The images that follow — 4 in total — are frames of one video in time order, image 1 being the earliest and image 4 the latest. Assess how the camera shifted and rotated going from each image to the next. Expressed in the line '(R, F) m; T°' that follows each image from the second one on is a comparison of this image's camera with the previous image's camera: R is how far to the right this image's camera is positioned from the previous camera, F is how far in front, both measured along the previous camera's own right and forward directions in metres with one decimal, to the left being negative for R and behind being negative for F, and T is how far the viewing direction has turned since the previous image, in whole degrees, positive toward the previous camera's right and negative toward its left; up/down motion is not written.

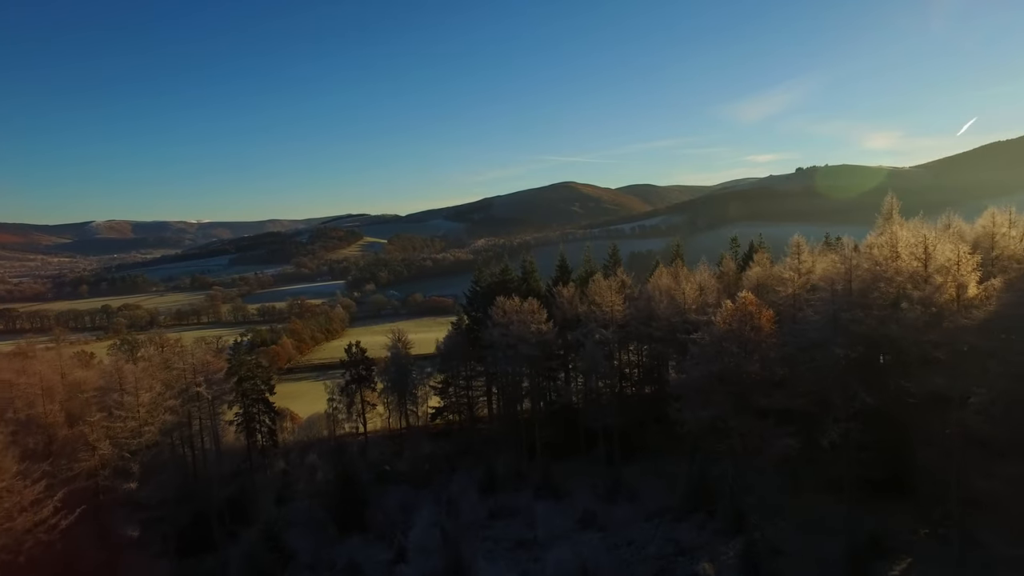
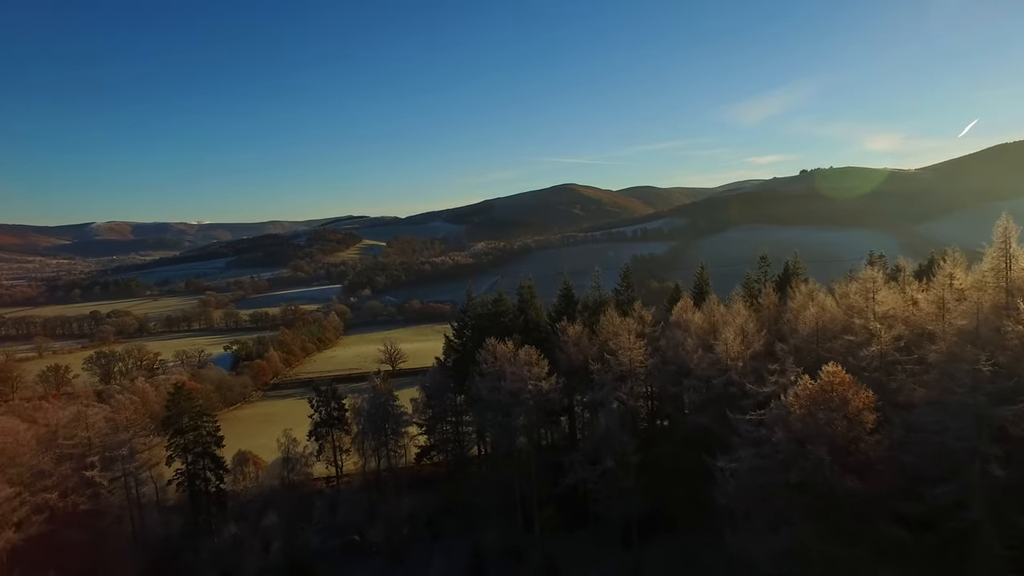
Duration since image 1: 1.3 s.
(+0.1, +2.3) m; 0°
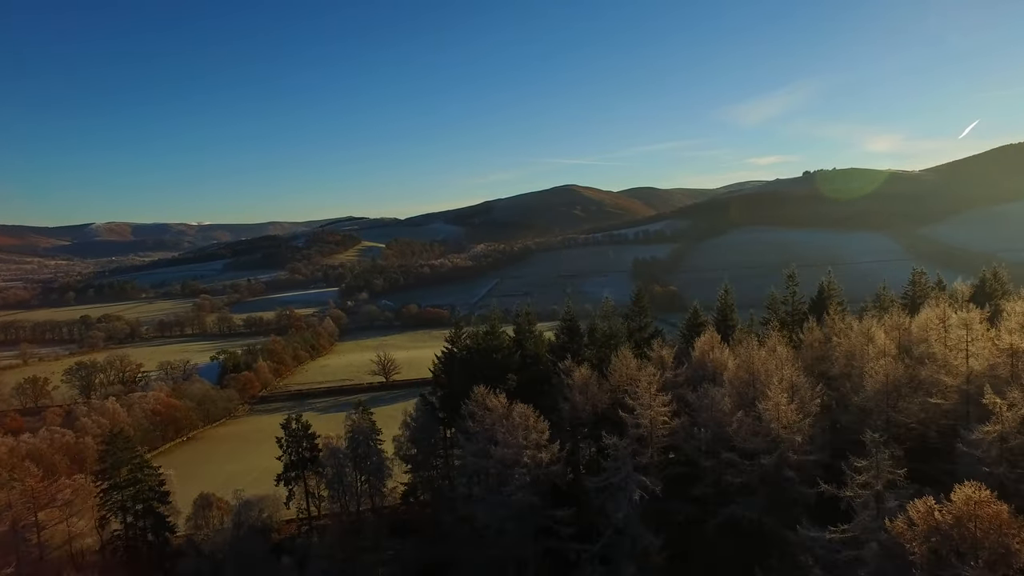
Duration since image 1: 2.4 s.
(+0.1, +1.7) m; 0°
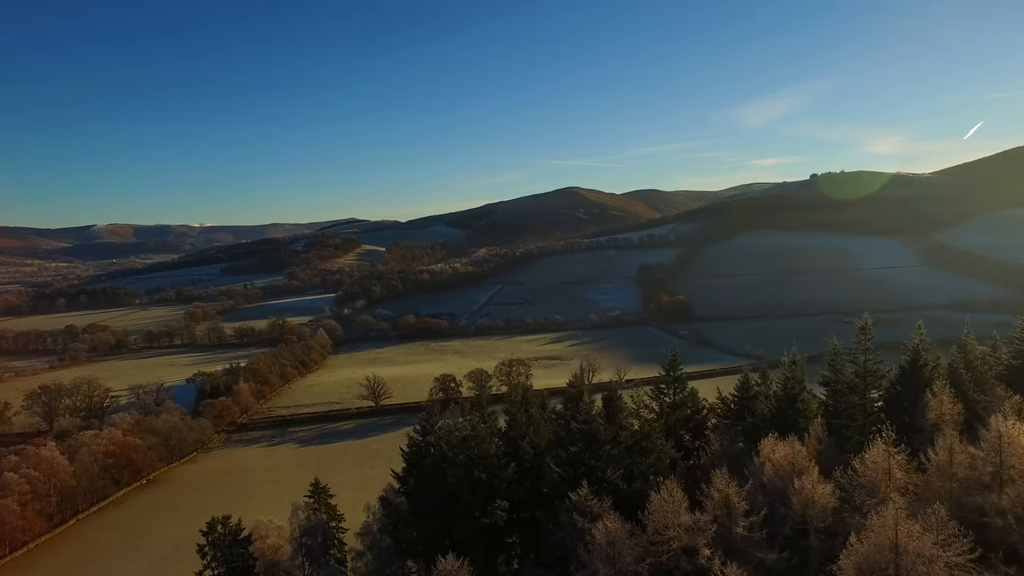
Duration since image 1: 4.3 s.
(+0.2, +3.0) m; 0°
